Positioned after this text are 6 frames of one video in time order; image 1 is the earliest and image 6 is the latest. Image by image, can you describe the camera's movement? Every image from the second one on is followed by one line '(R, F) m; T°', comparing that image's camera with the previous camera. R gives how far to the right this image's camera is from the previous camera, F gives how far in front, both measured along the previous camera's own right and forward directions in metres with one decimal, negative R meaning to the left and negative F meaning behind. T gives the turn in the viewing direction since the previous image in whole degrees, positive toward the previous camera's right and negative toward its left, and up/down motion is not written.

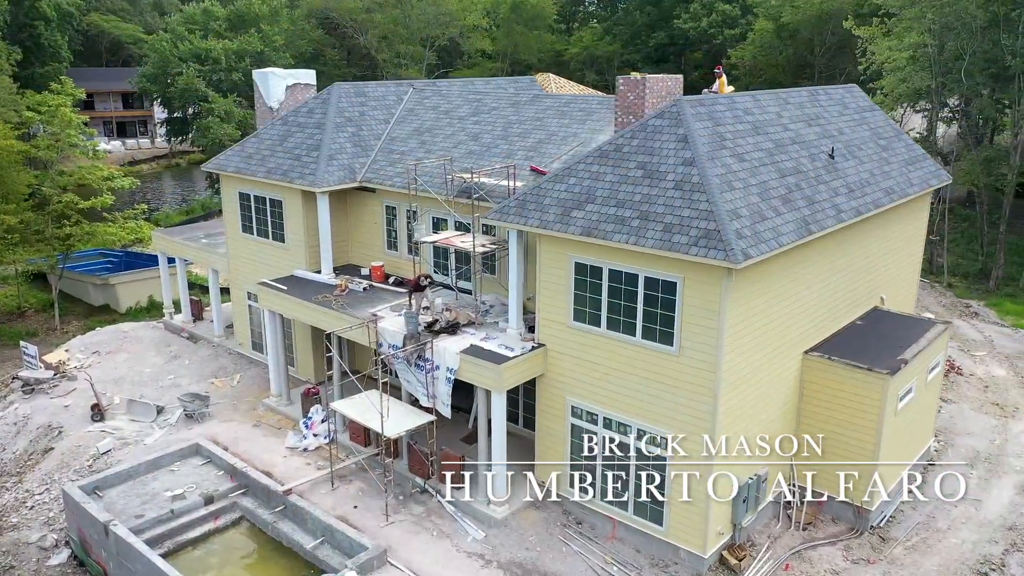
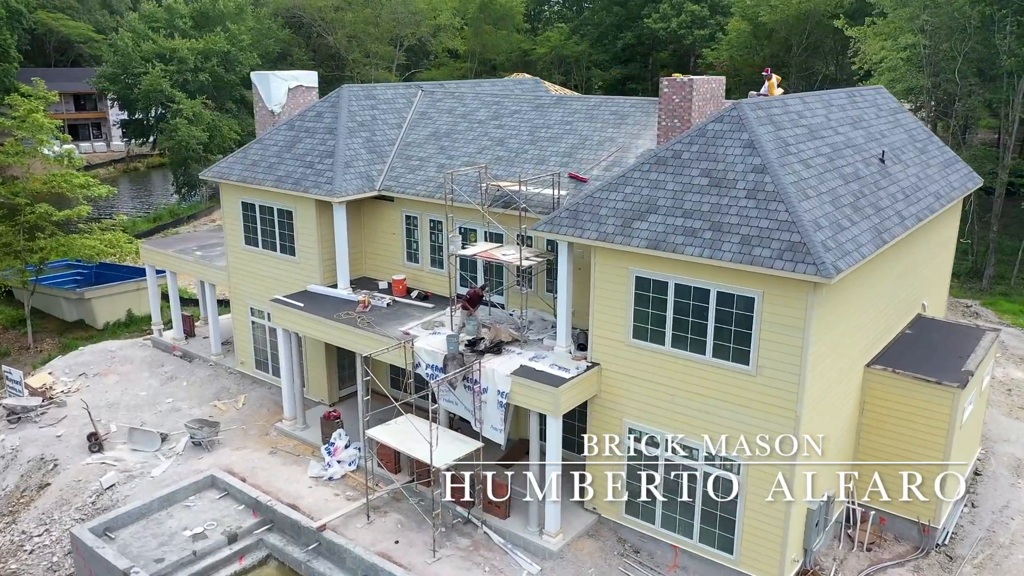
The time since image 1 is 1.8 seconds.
(-1.7, +1.0) m; +3°
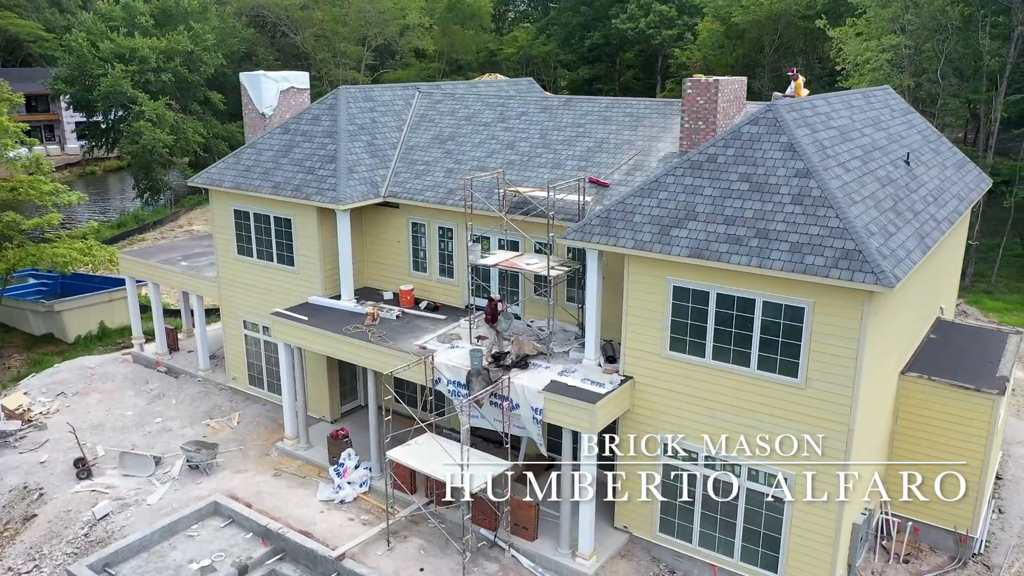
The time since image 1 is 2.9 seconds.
(-1.2, +0.7) m; +3°
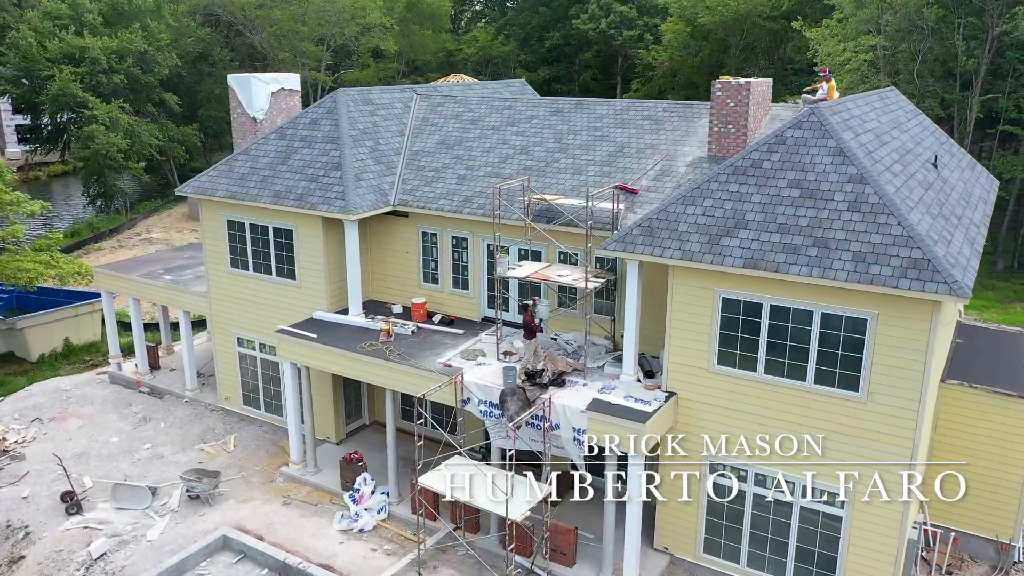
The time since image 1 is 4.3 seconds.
(-1.4, +0.8) m; +3°
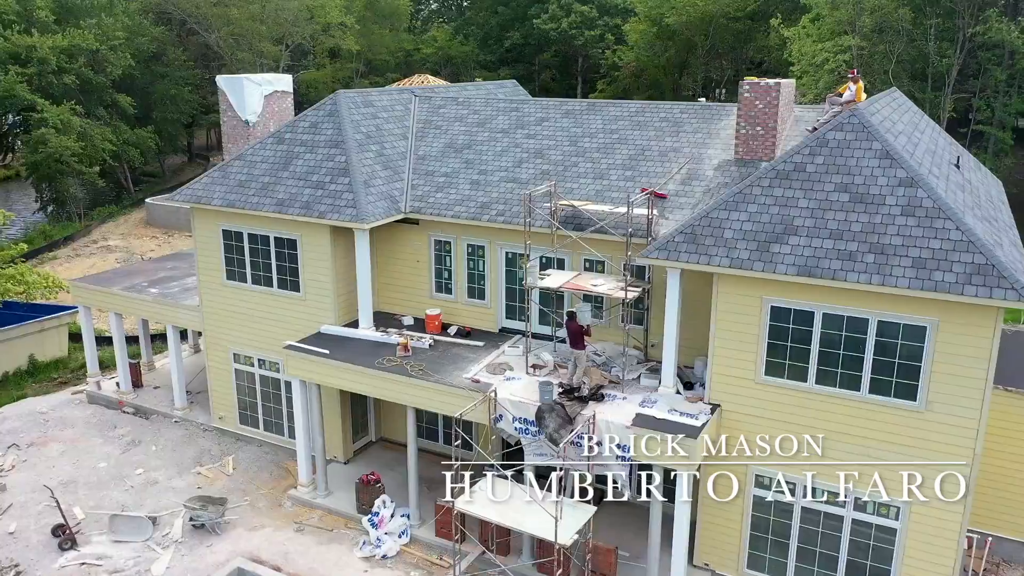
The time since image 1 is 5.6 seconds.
(-1.4, +0.7) m; +3°
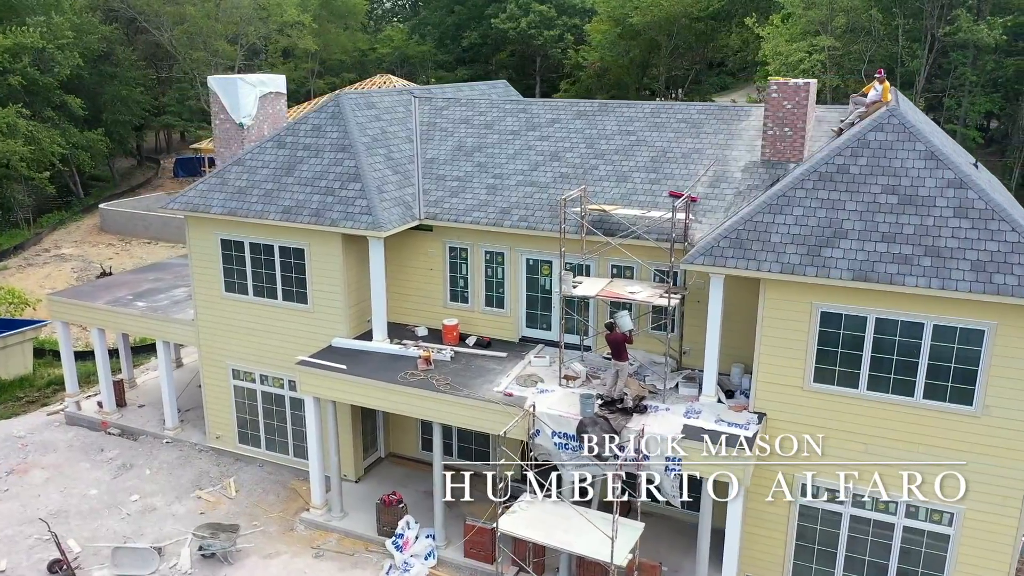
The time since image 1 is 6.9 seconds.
(-1.4, +0.6) m; +4°
